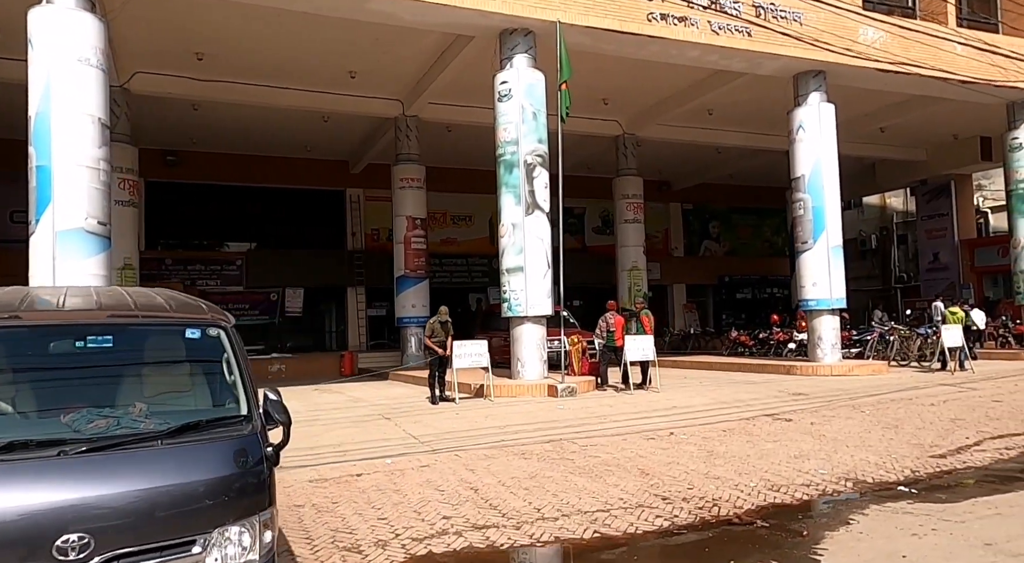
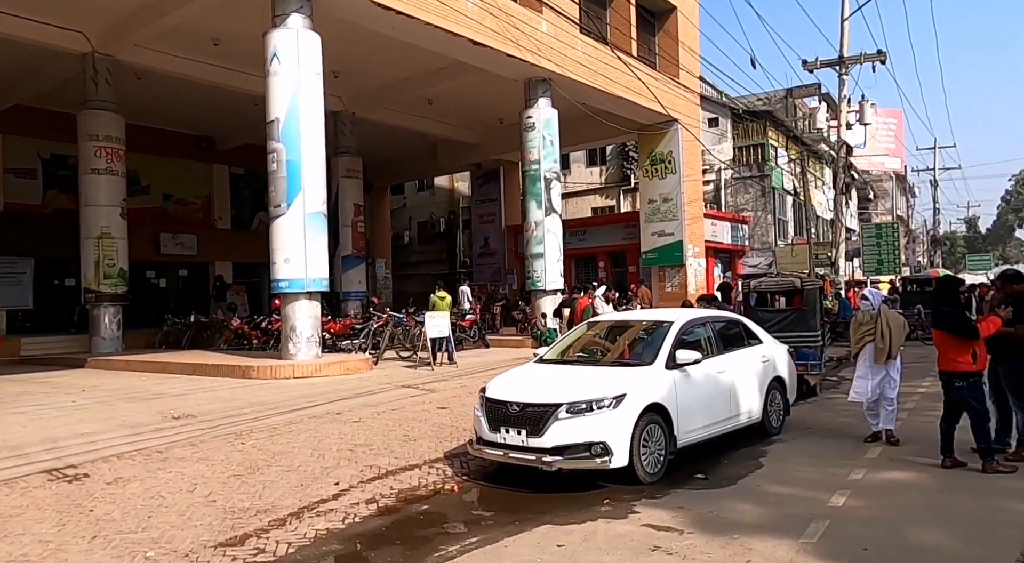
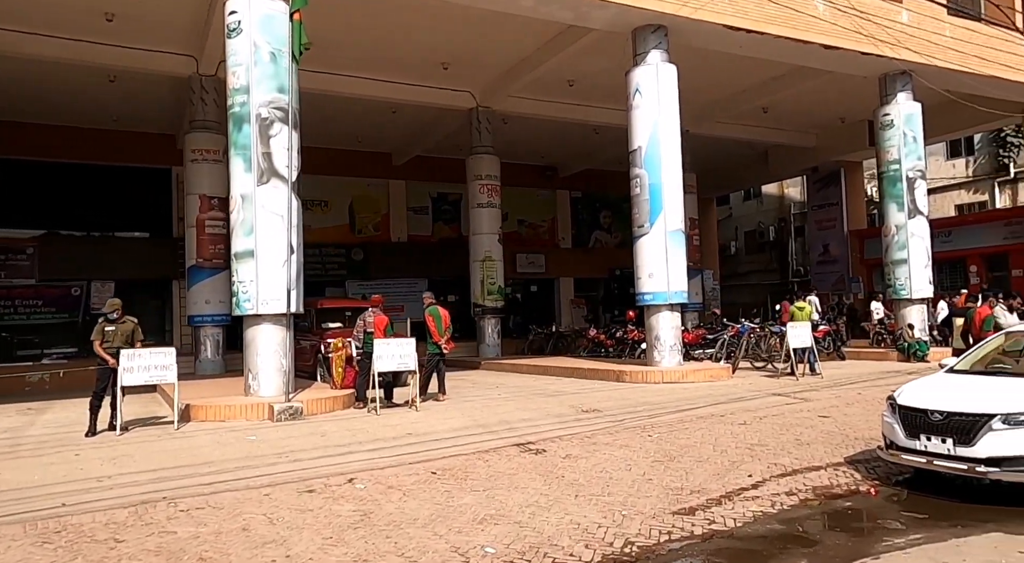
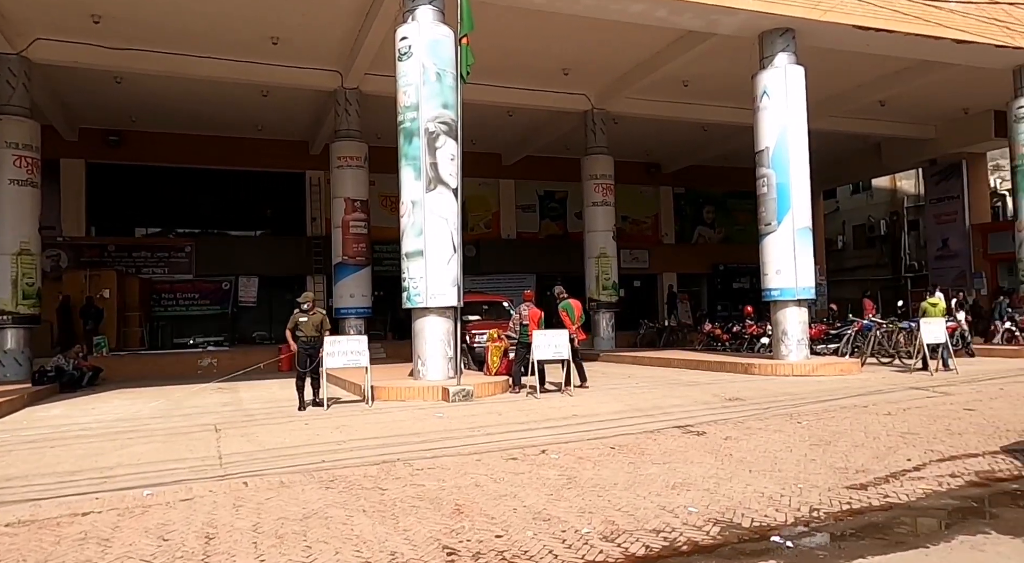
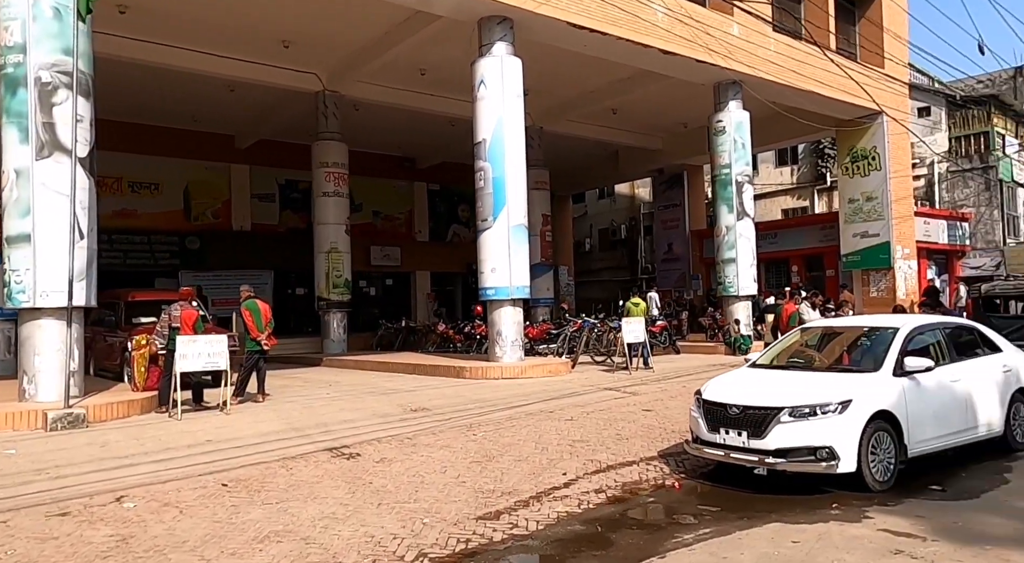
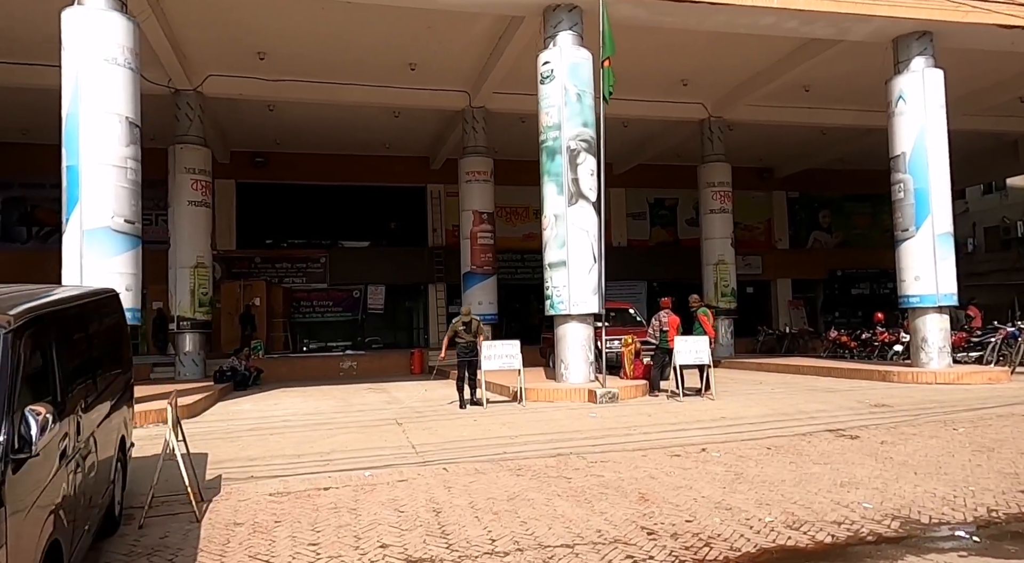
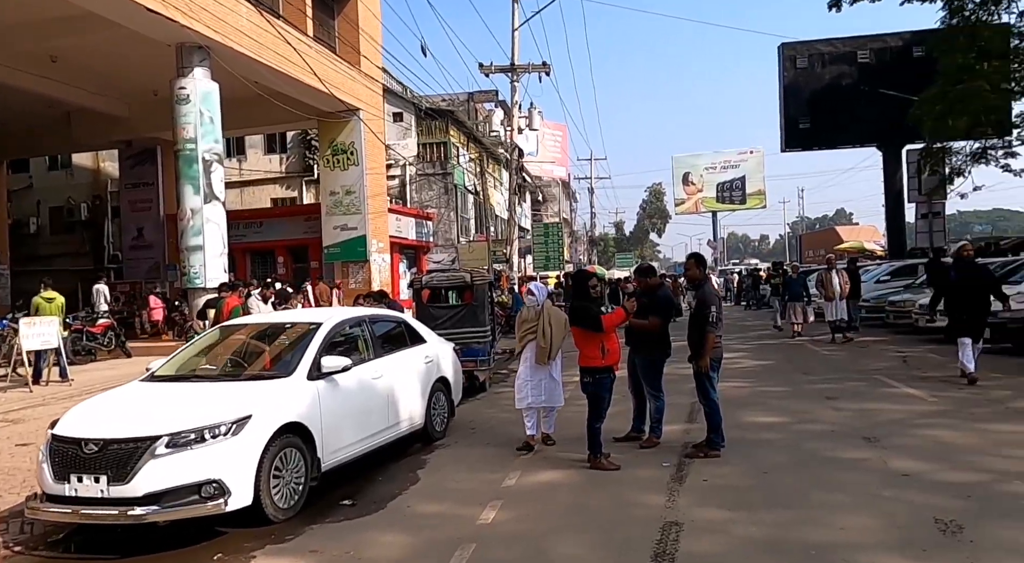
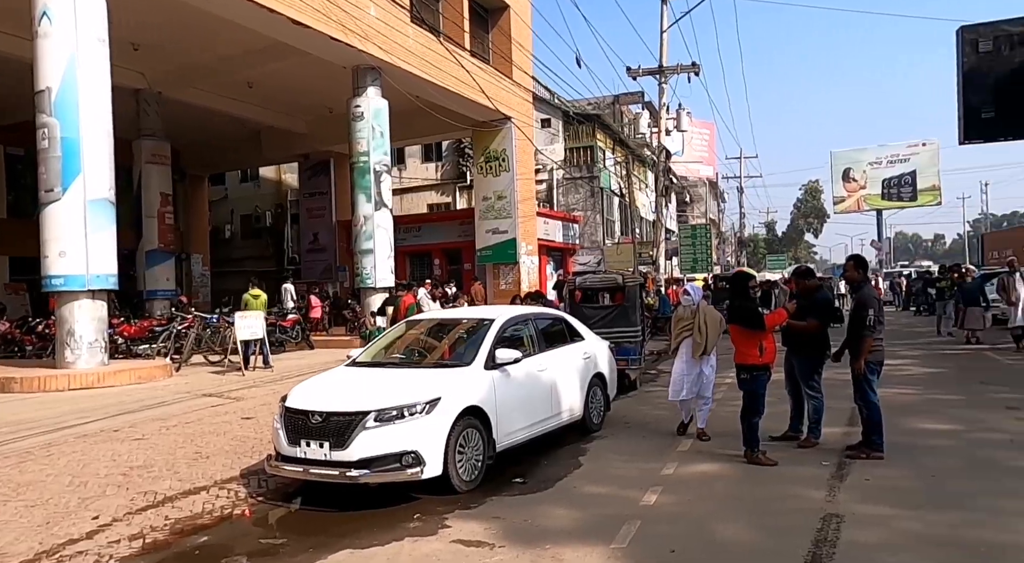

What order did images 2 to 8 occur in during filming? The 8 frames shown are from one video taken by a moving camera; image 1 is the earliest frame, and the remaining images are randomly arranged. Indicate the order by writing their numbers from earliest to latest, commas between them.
6, 4, 3, 5, 2, 8, 7
